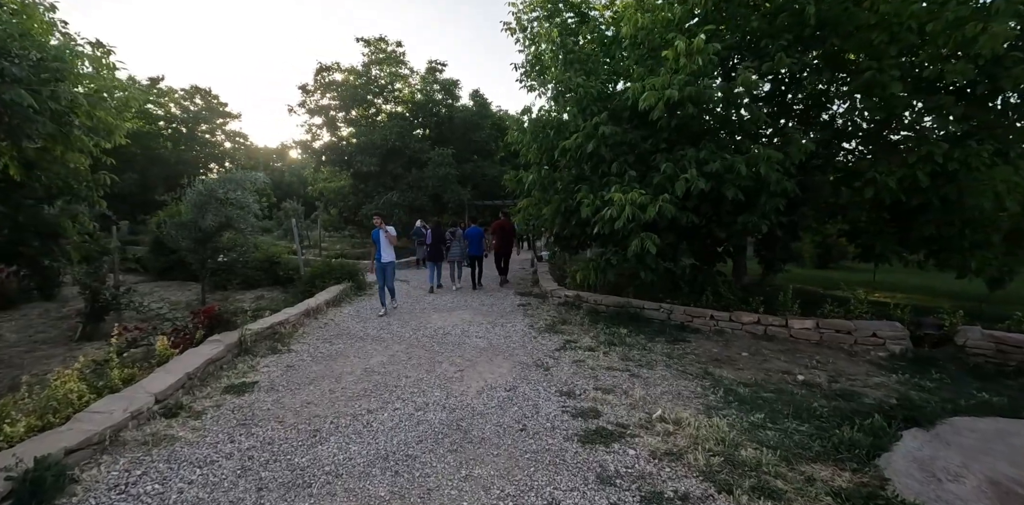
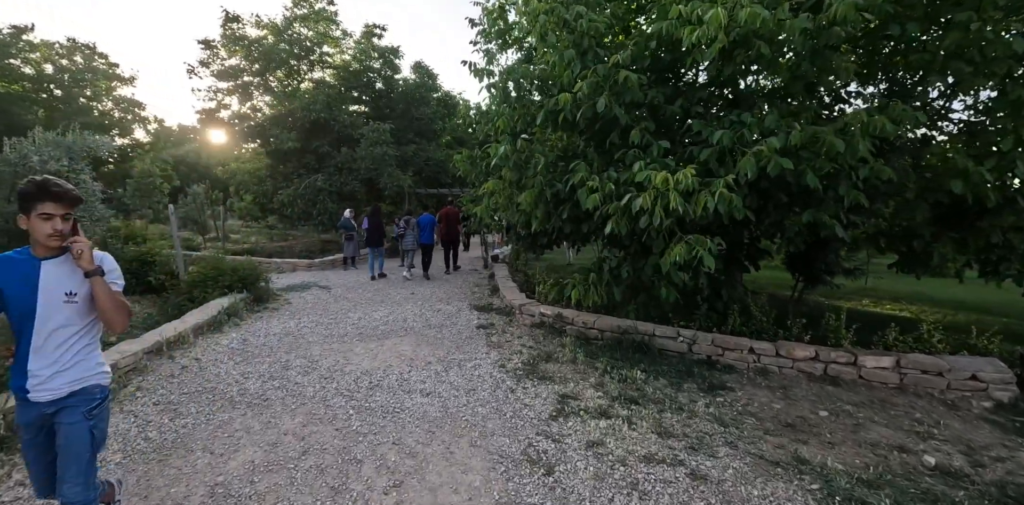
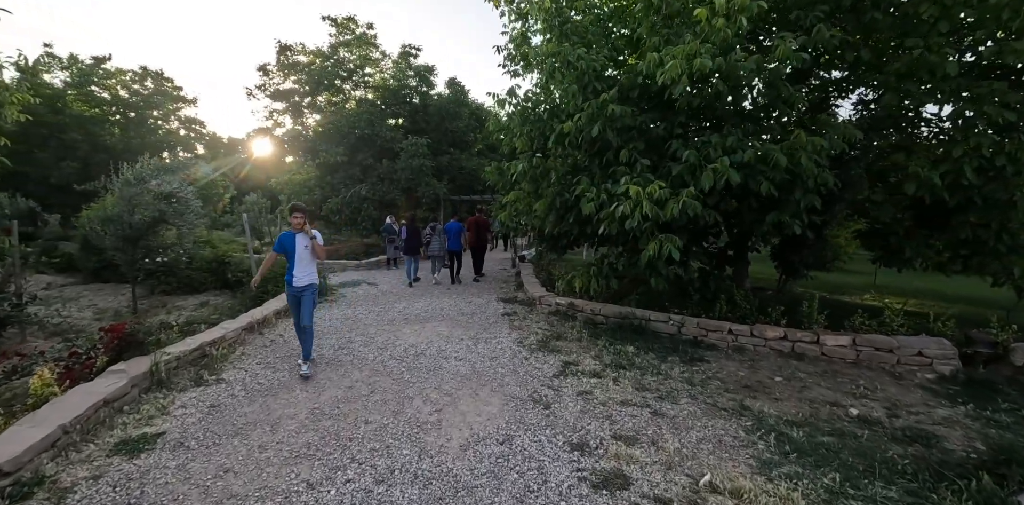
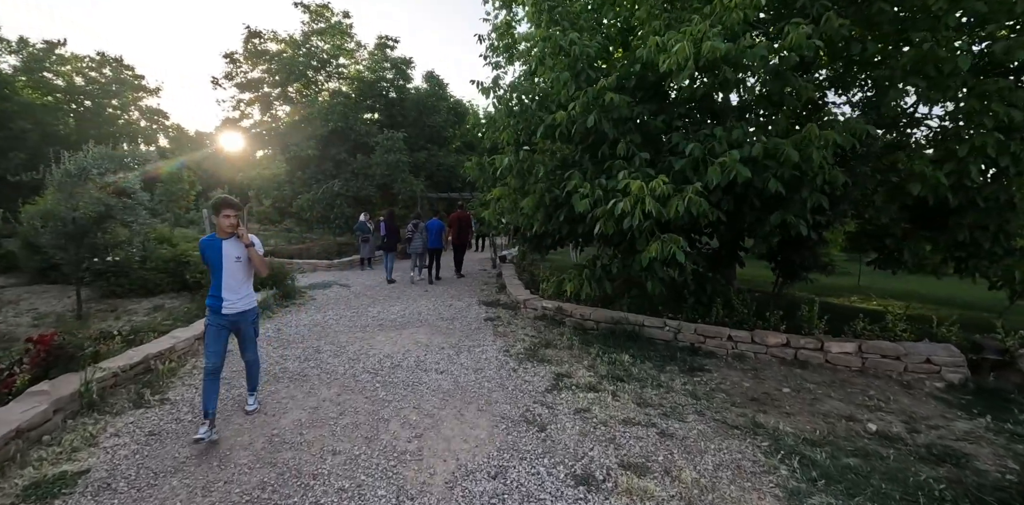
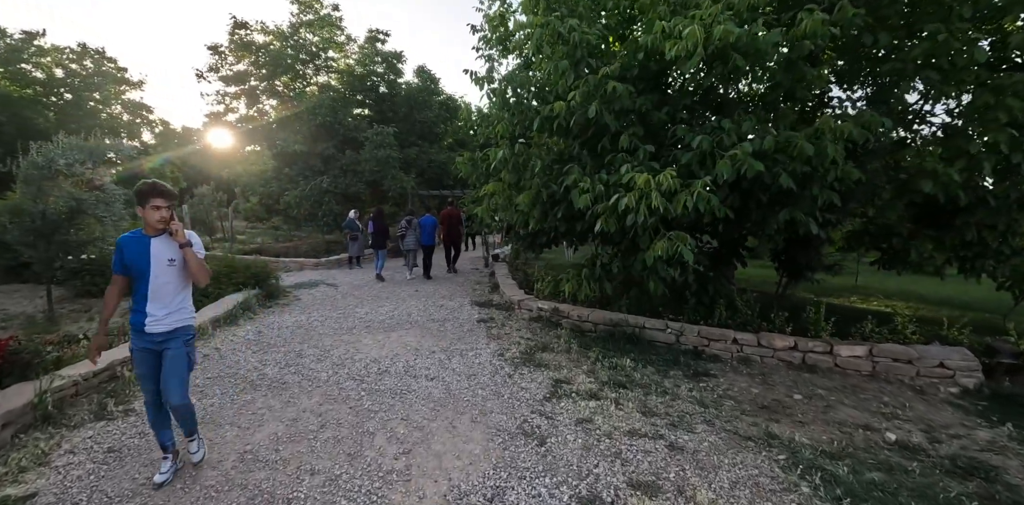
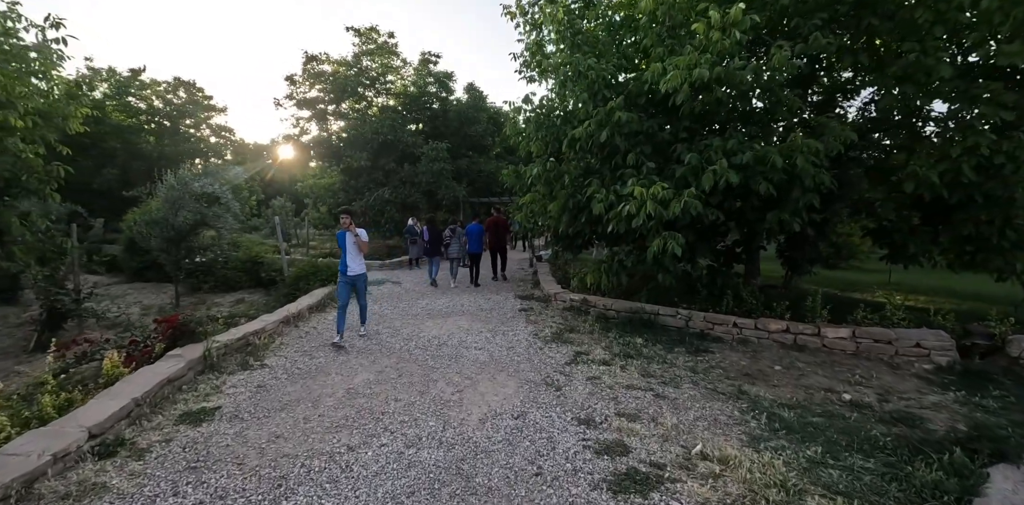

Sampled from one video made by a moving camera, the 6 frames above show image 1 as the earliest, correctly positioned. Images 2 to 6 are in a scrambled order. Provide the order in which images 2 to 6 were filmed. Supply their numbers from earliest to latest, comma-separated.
6, 3, 4, 5, 2
